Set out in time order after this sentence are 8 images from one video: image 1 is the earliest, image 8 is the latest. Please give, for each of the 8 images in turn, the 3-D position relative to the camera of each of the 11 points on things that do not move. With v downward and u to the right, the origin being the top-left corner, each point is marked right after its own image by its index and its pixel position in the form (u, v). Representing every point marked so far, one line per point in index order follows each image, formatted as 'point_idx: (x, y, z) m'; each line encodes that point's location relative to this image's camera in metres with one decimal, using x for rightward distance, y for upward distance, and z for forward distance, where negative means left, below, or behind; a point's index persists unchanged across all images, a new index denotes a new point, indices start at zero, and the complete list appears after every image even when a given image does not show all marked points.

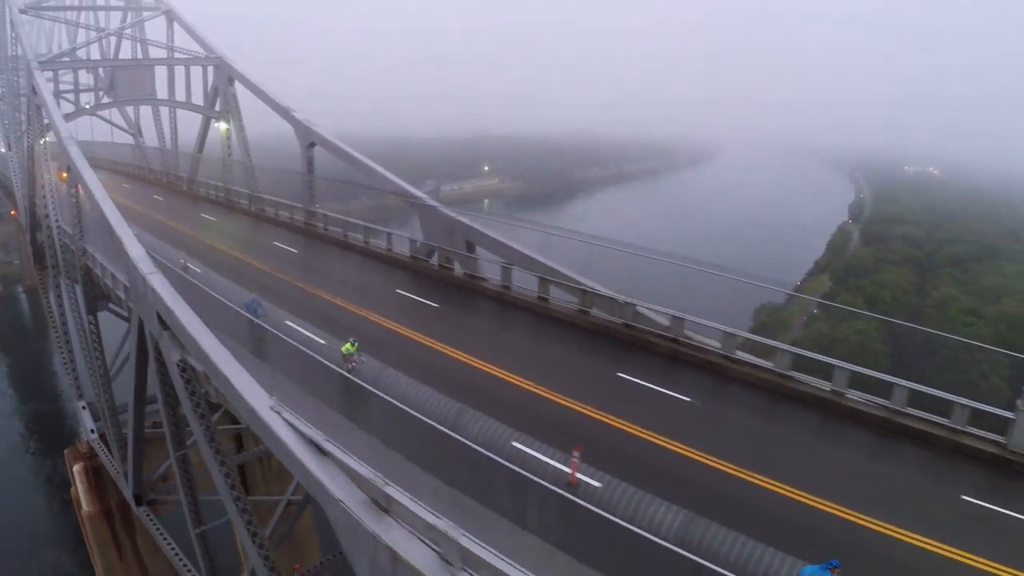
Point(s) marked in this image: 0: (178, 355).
0: (-7.1, -0.7, +12.8) m
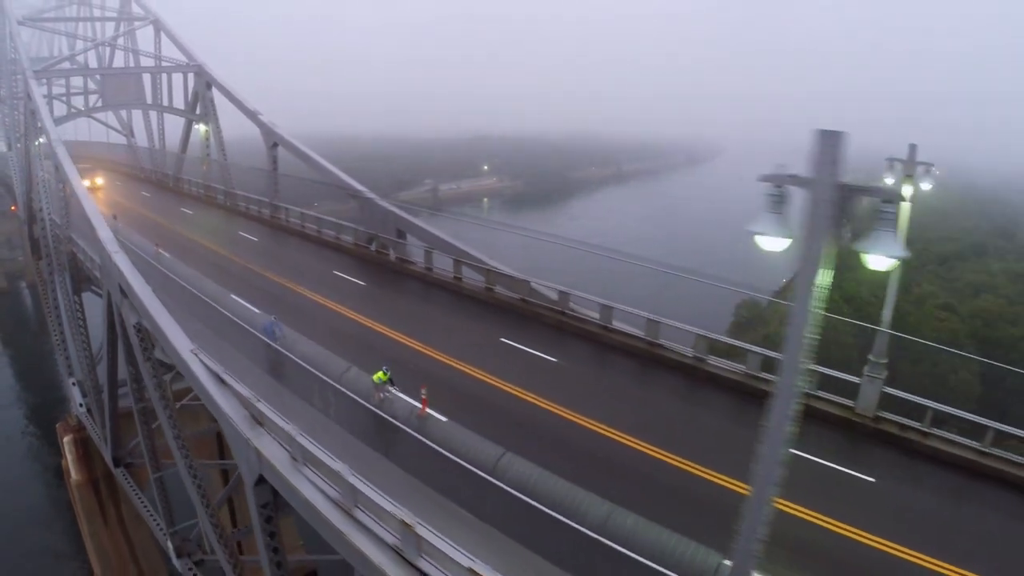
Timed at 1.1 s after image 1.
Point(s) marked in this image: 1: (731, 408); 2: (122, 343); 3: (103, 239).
0: (-7.8, -0.6, +13.2) m
1: (+4.2, -2.4, +11.9) m
2: (-9.4, -1.3, +15.4) m
3: (-9.1, +1.1, +14.3) m
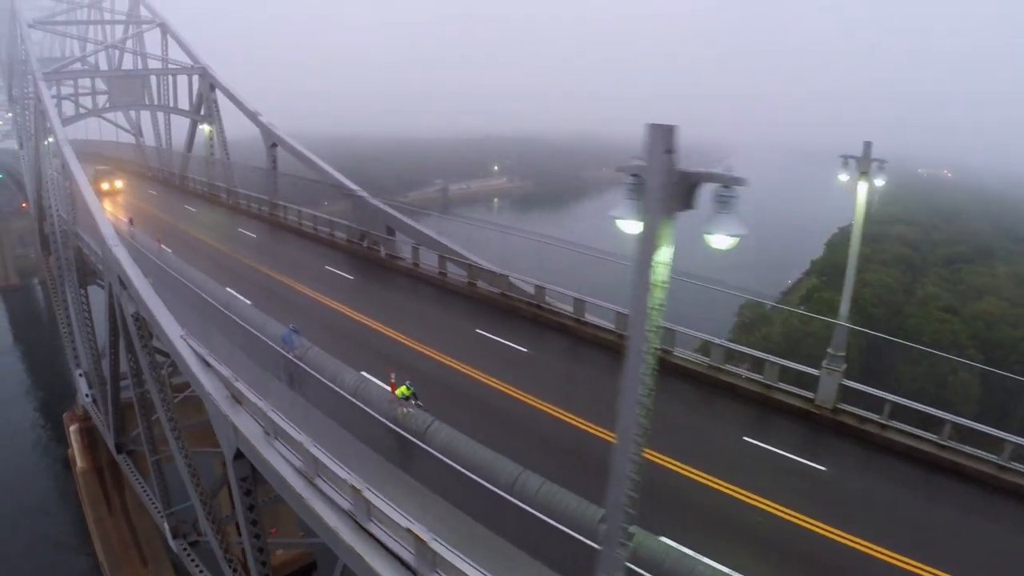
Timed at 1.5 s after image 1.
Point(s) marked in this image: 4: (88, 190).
0: (-8.2, -0.4, +13.9) m
1: (+3.7, -2.3, +12.5) m
2: (-9.8, -1.1, +16.2) m
3: (-9.5, +1.3, +15.0) m
4: (-11.7, +2.7, +17.7) m
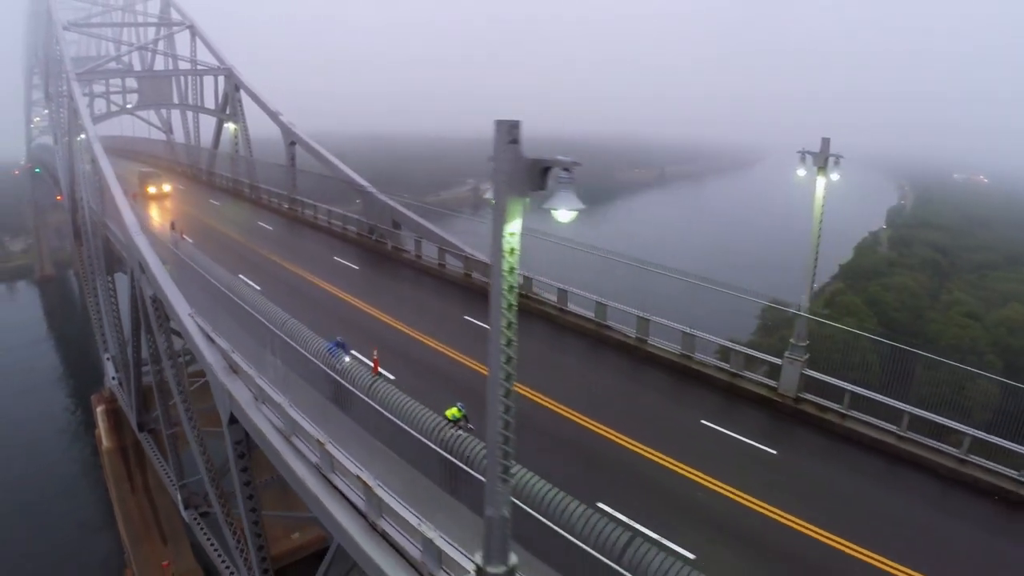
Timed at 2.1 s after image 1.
0: (-8.4, -0.1, +14.9) m
1: (+3.4, -2.1, +13.0) m
2: (-9.9, -0.8, +17.2) m
3: (-9.6, +1.6, +16.1) m
4: (-11.7, +3.1, +18.9) m
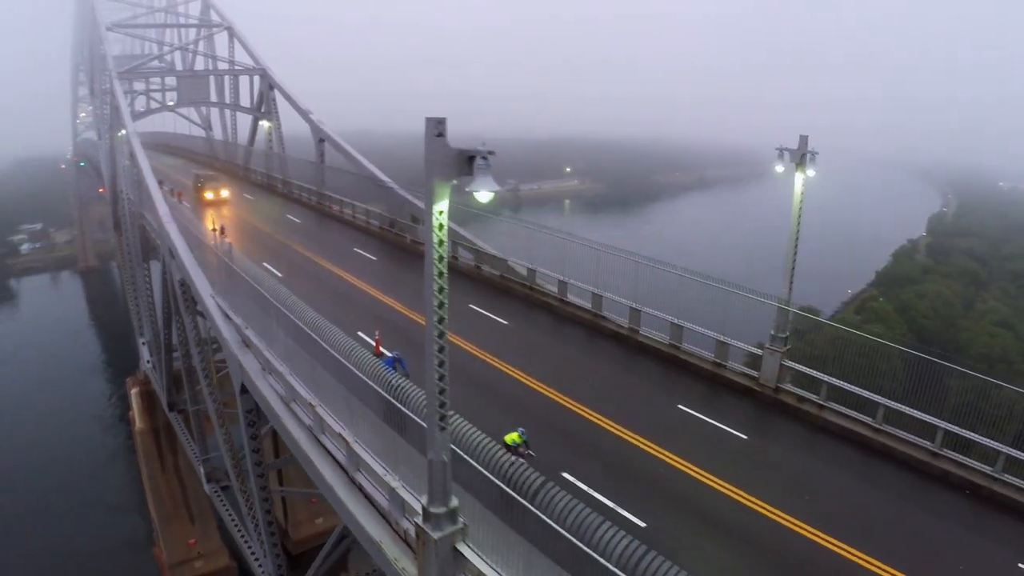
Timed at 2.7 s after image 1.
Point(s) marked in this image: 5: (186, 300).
0: (-8.2, +0.3, +15.9) m
1: (+3.4, -2.0, +13.5) m
2: (-9.7, -0.4, +18.3) m
3: (-9.4, +2.0, +17.1) m
4: (-11.3, +3.5, +20.0) m
5: (-8.1, -0.3, +15.9) m
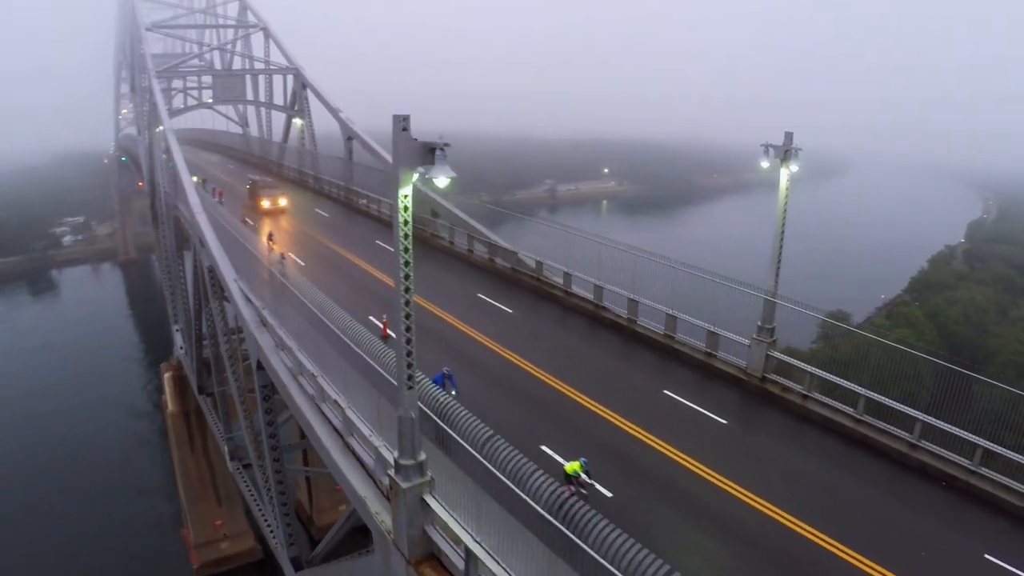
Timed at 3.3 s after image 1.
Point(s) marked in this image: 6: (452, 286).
0: (-8.0, +0.6, +16.8) m
1: (+3.5, -1.9, +13.9) m
2: (-9.3, 0.0, +19.3) m
3: (-9.0, +2.4, +18.1) m
4: (-10.8, +3.9, +21.1) m
5: (-7.8, 0.0, +16.8) m
6: (-1.6, 0.0, +19.1) m
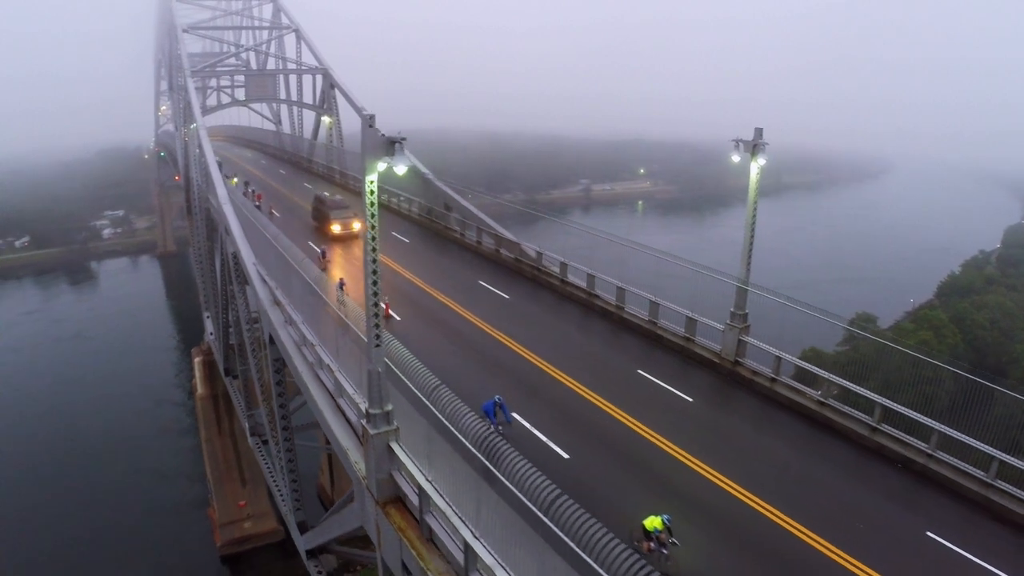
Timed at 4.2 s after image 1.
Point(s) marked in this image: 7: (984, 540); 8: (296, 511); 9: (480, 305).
0: (-7.8, +1.0, +18.0) m
1: (+3.5, -1.7, +14.5) m
2: (-9.1, +0.4, +20.5) m
3: (-8.8, +2.8, +19.3) m
4: (-10.4, +4.4, +22.4) m
5: (-7.7, +0.4, +18.0) m
6: (-1.4, +0.2, +20.0) m
7: (+7.0, -3.8, +9.6) m
8: (-4.7, -4.8, +13.9) m
9: (-0.6, -0.6, +17.6) m
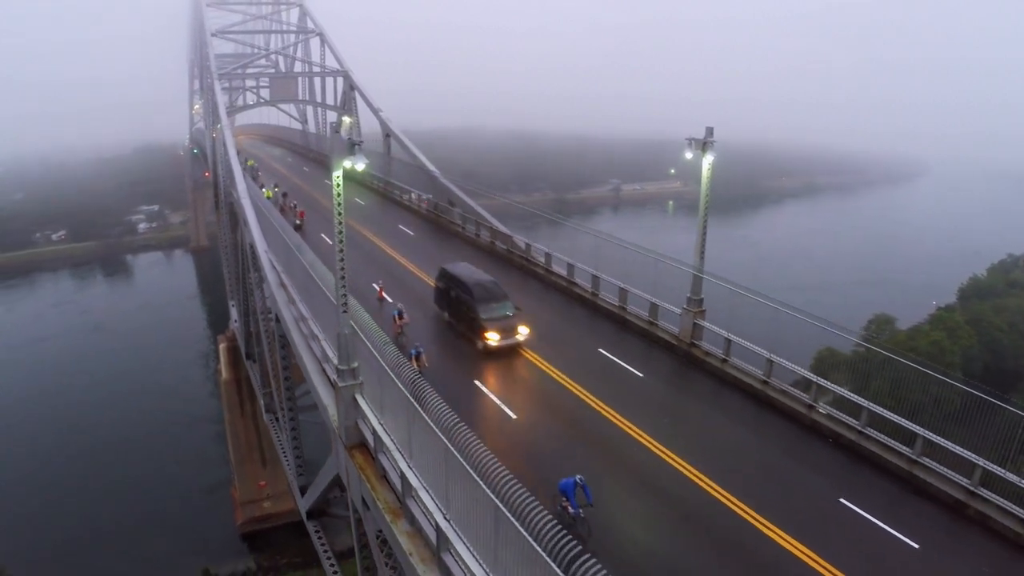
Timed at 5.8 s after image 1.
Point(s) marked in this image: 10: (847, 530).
0: (-7.9, +1.4, +19.5) m
1: (+3.2, -1.5, +15.6) m
2: (-9.1, +0.8, +22.0) m
3: (-8.8, +3.2, +20.8) m
4: (-10.3, +4.8, +23.9) m
5: (-7.8, +0.8, +19.4) m
6: (-1.4, +0.5, +21.2) m
7: (+6.5, -3.7, +10.5) m
8: (-5.0, -4.5, +15.3) m
9: (-0.8, -0.3, +18.8) m
10: (+5.3, -3.7, +10.2) m
